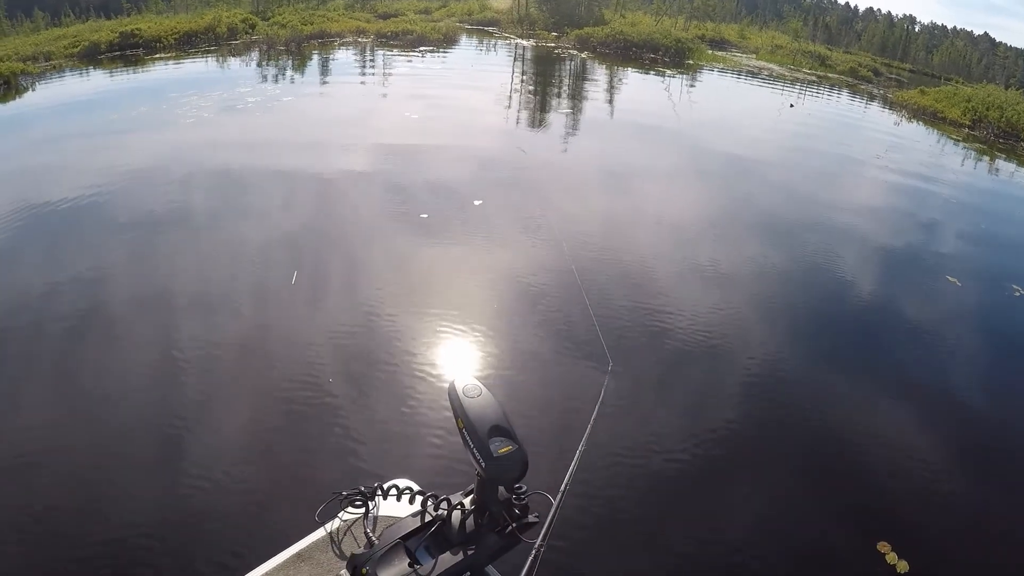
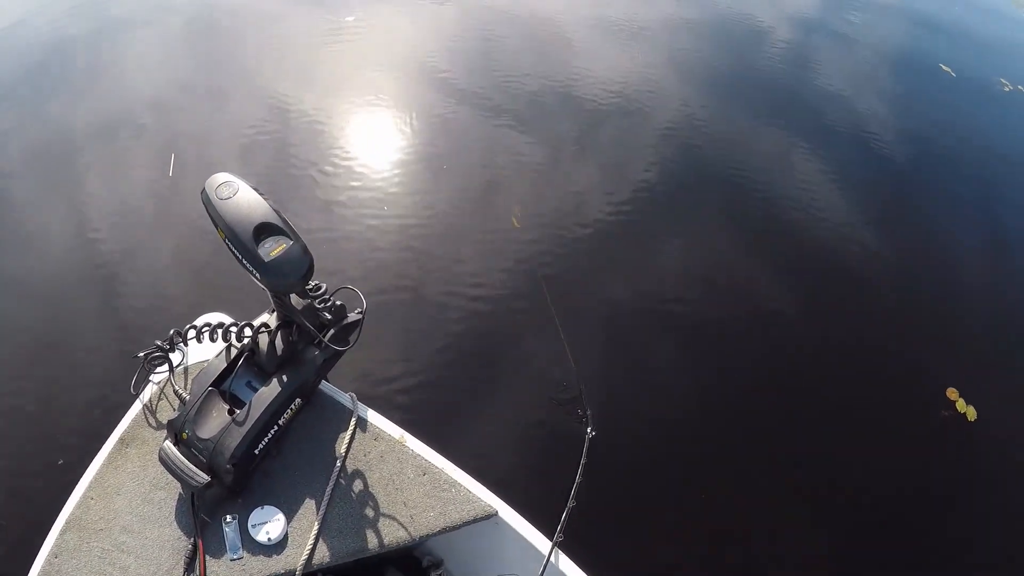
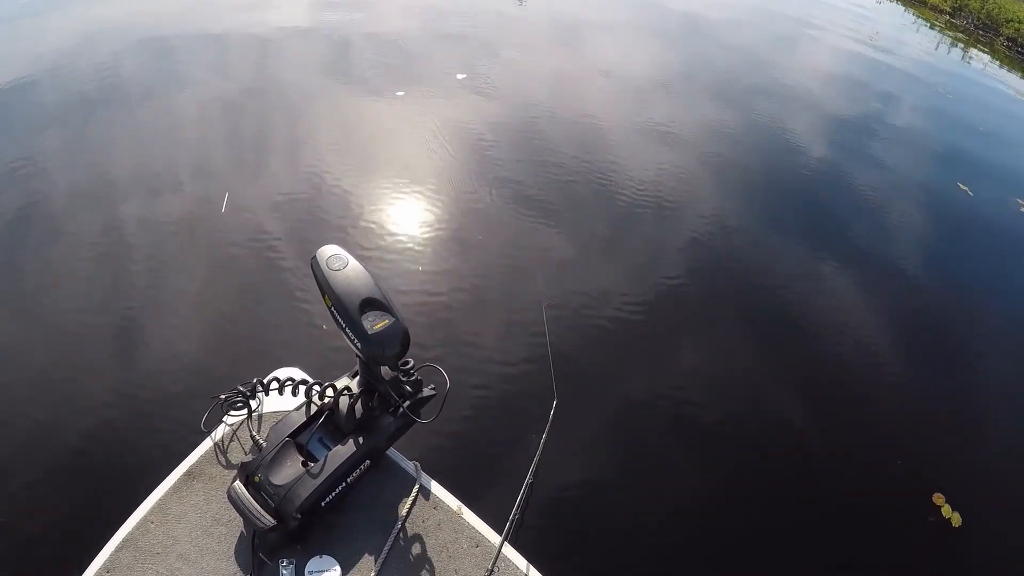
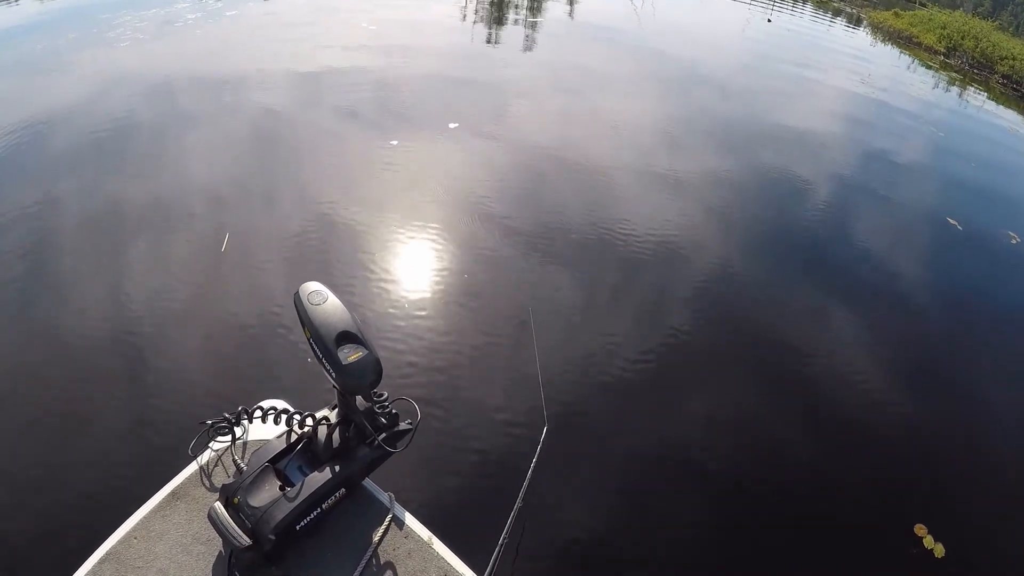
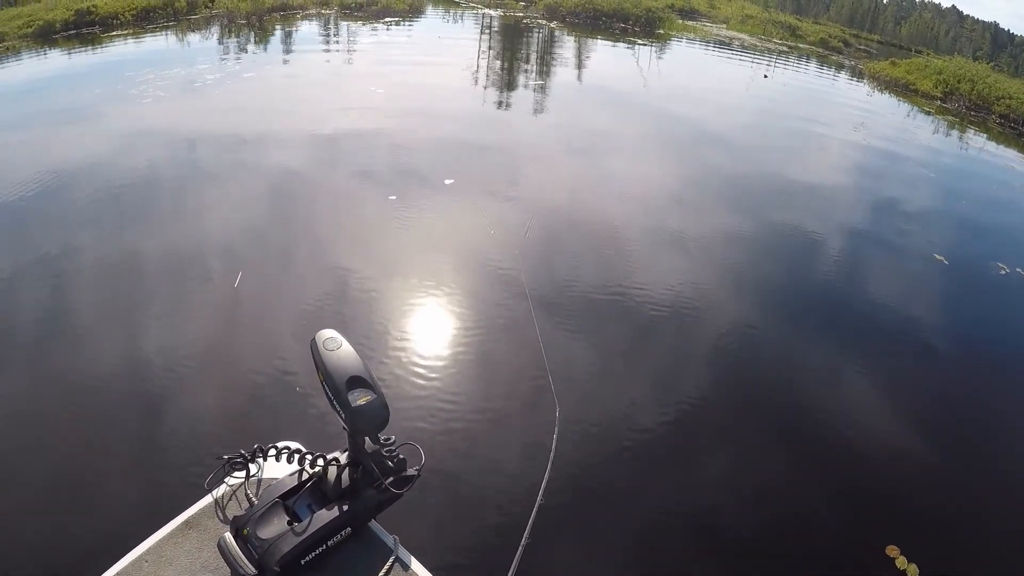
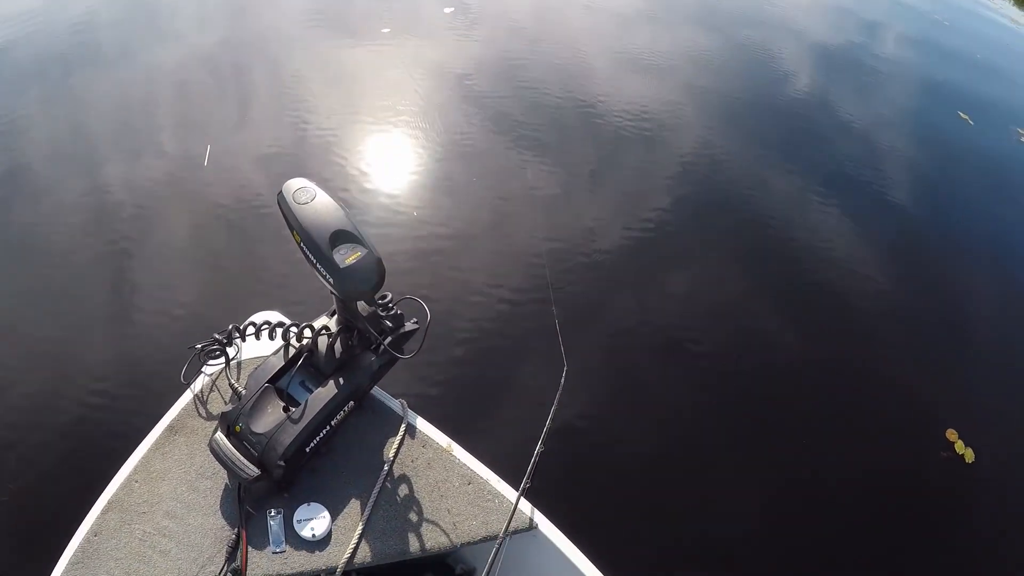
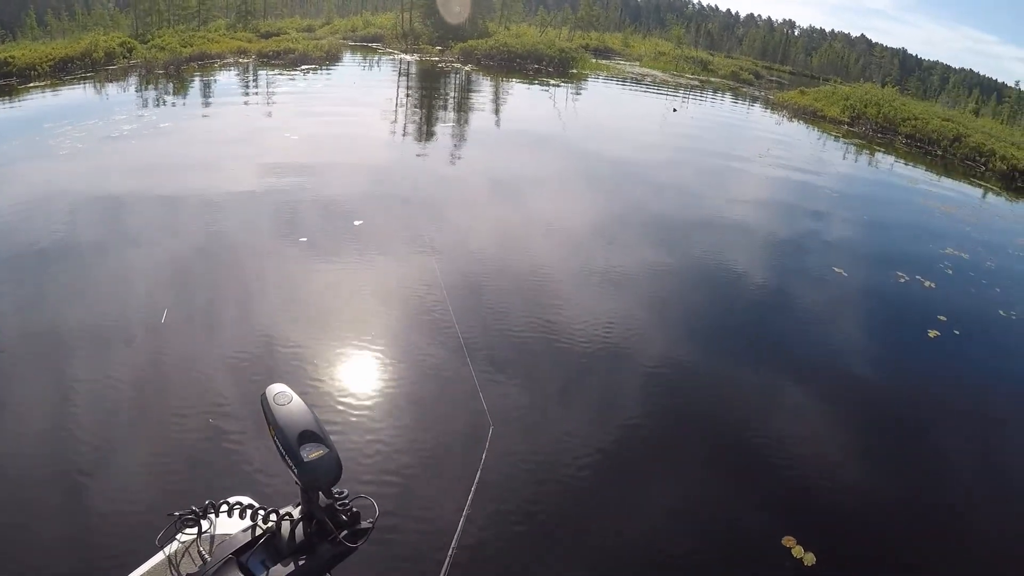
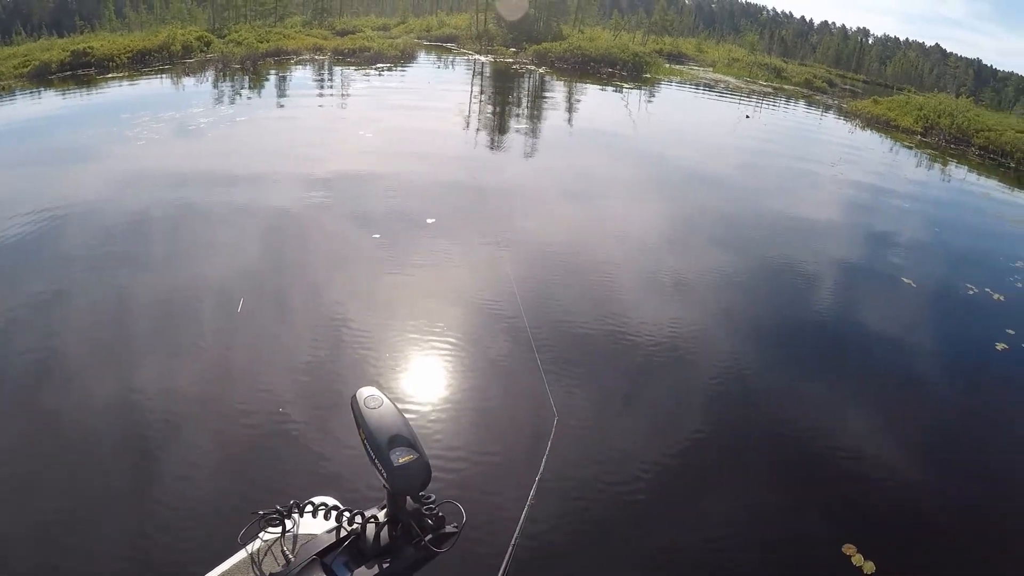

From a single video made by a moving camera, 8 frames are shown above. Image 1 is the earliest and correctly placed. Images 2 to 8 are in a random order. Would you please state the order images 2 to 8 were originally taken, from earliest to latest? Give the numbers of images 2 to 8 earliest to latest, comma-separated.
8, 7, 5, 4, 3, 6, 2
